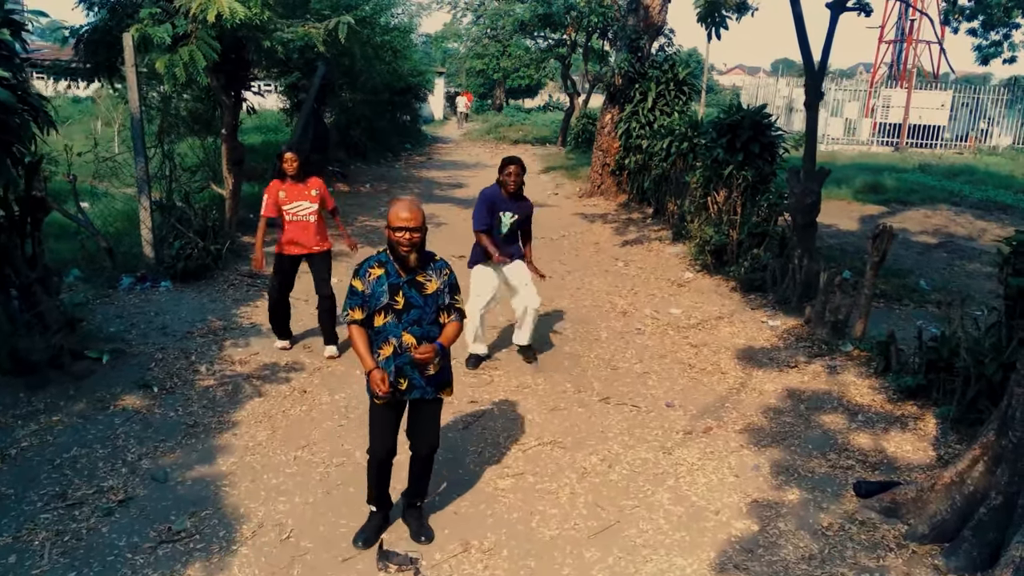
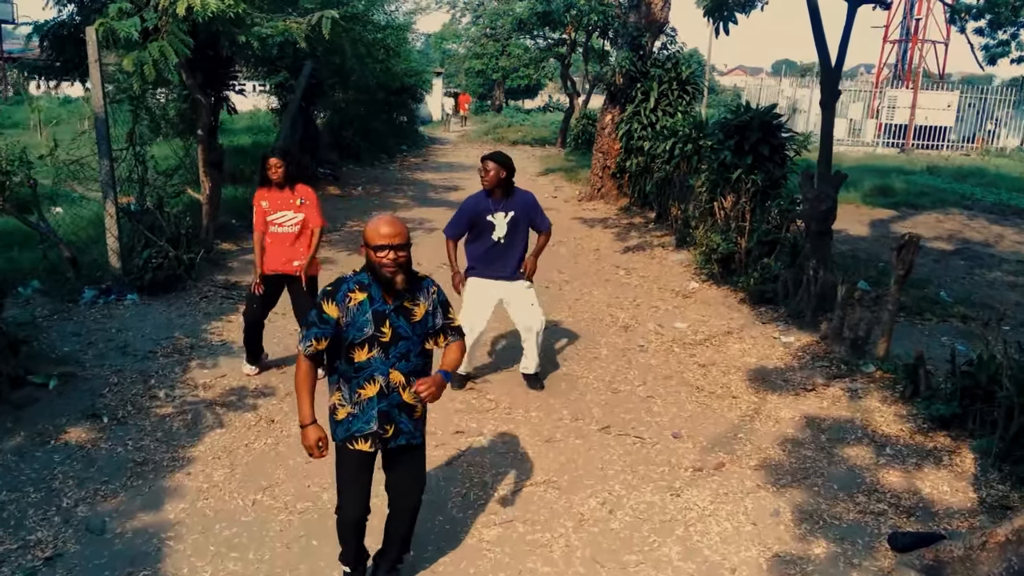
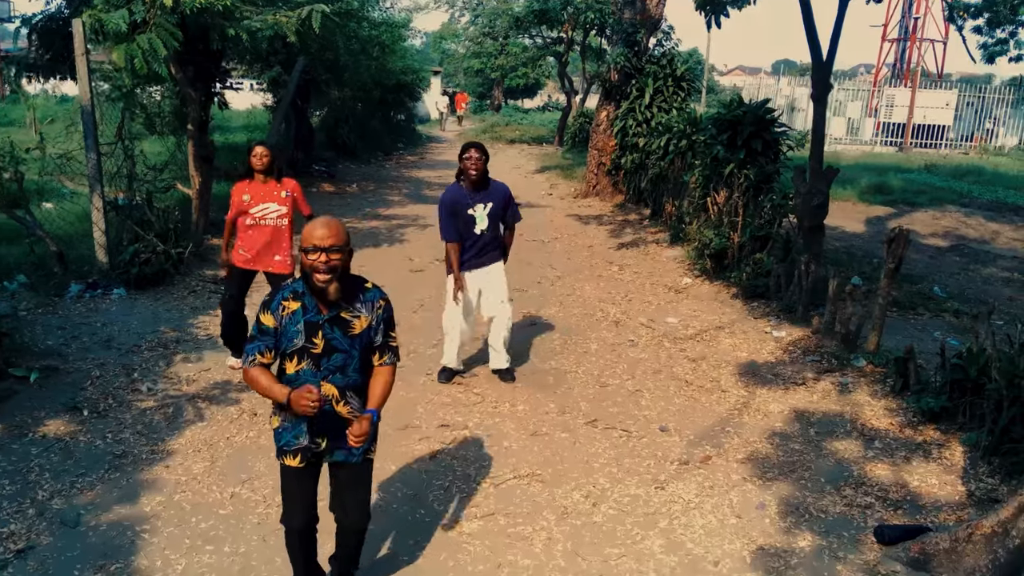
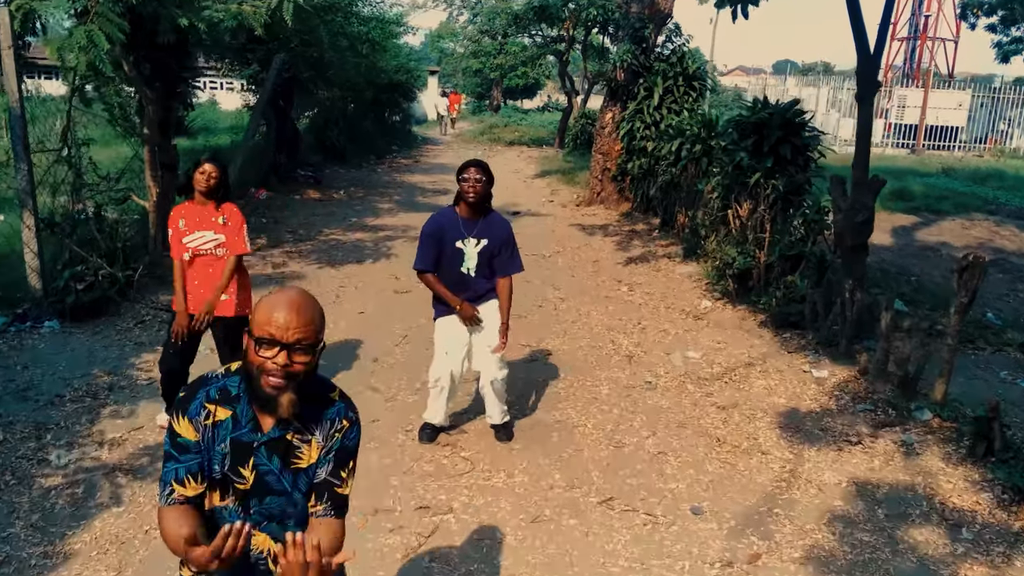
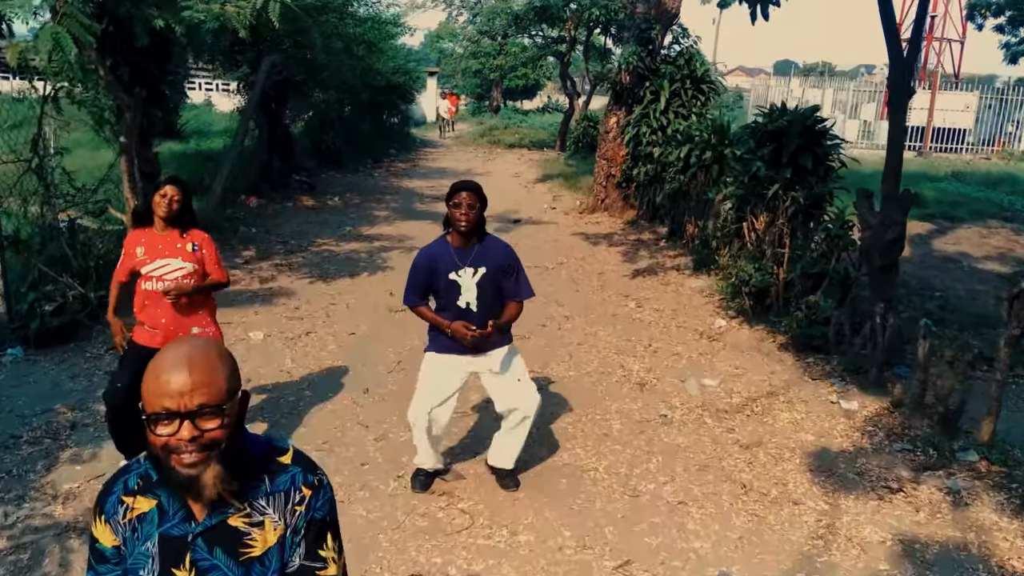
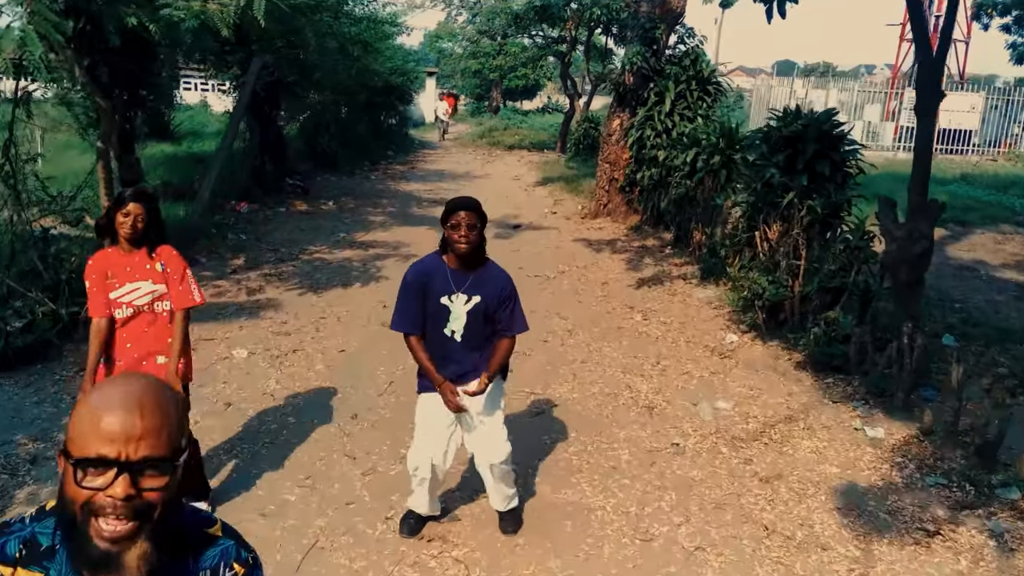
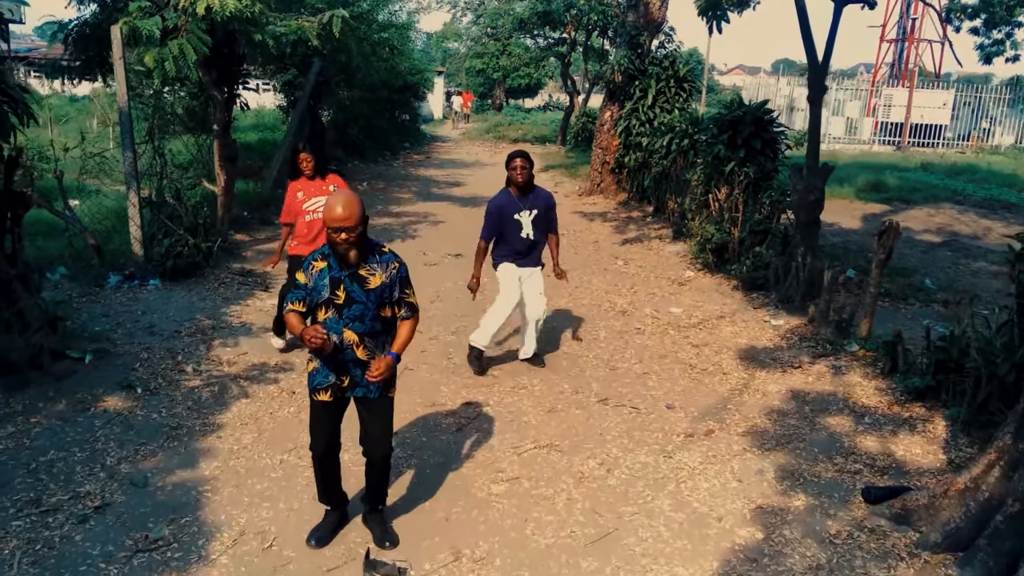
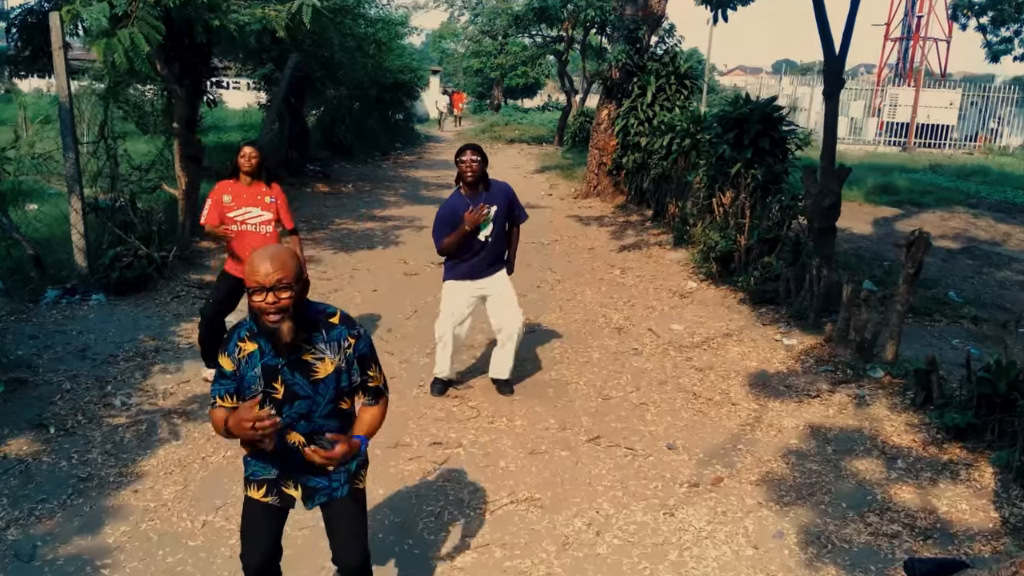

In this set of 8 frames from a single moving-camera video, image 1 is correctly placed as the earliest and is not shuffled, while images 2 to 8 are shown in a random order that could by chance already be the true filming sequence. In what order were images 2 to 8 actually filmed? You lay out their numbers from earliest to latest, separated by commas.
7, 2, 3, 8, 4, 5, 6
